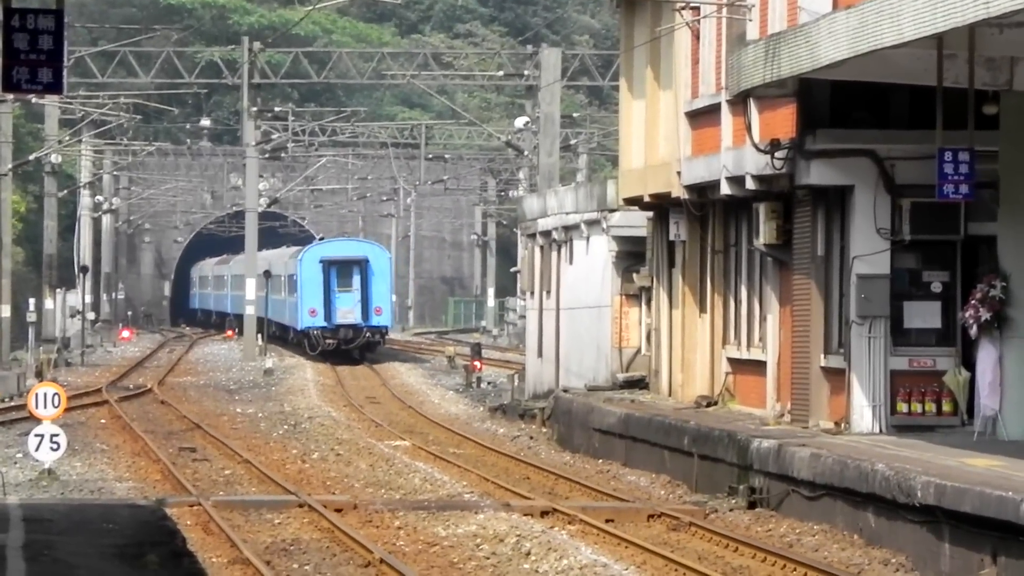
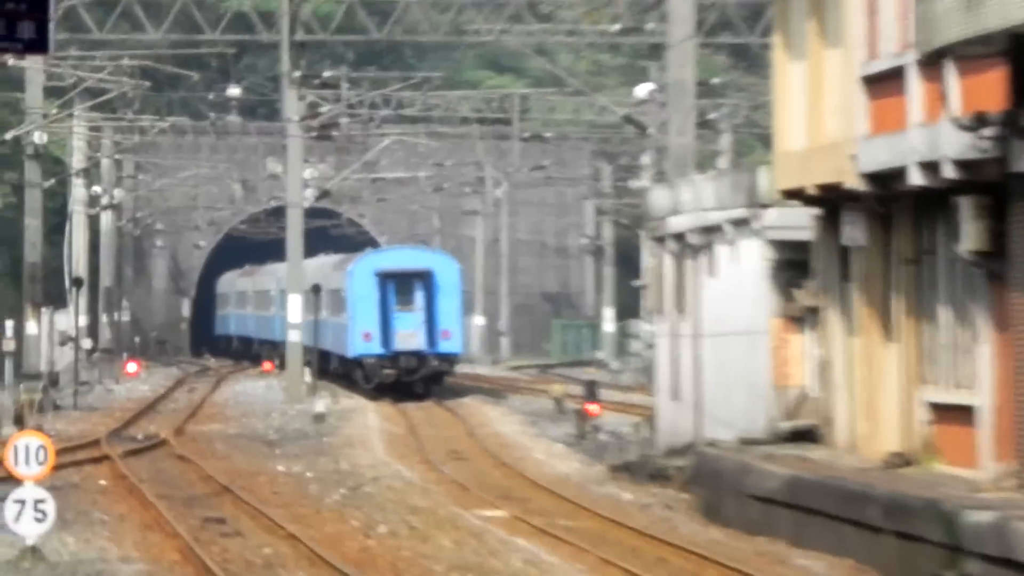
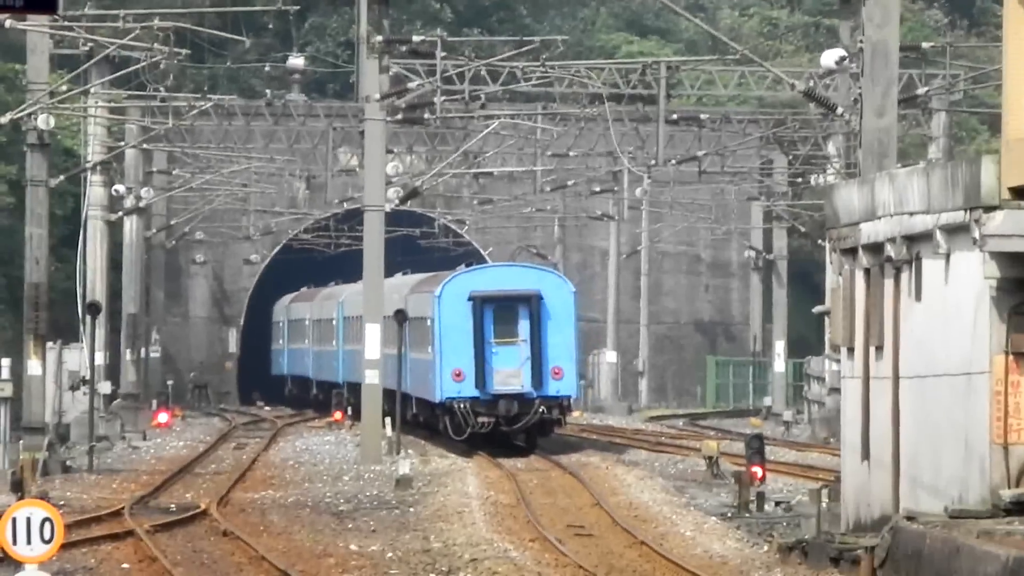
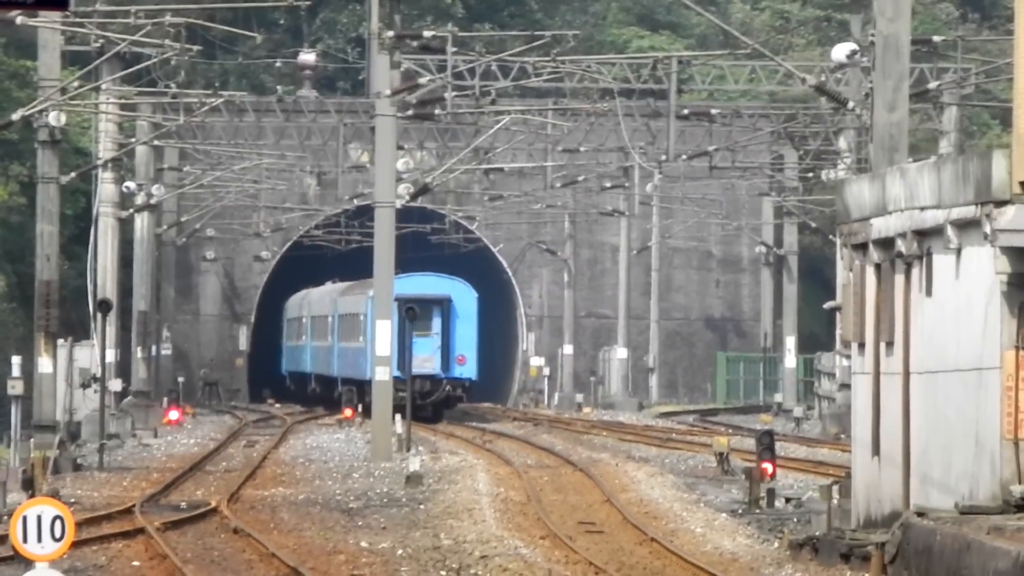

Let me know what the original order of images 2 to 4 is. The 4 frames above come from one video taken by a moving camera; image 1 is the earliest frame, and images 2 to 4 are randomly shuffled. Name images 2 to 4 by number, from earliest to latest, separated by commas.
2, 3, 4
